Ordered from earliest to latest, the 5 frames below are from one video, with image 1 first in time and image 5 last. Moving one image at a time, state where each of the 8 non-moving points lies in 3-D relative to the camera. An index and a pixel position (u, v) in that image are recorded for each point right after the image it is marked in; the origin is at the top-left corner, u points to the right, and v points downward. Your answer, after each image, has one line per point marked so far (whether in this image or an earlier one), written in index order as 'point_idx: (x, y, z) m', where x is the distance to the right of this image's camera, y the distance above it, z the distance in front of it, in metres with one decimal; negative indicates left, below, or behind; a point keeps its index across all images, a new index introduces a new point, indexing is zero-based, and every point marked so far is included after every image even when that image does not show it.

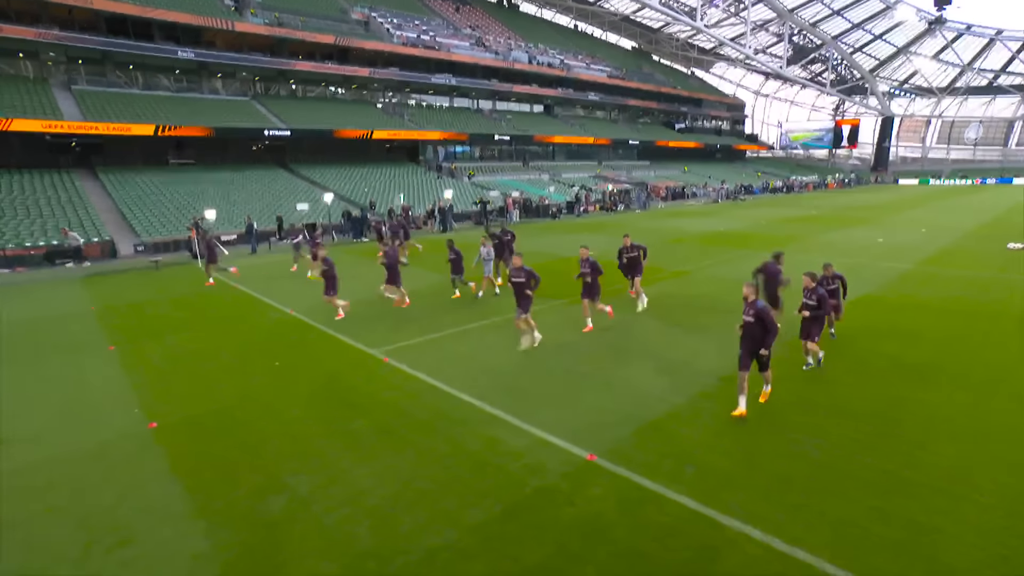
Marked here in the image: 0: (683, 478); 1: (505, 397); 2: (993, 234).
0: (+2.1, -2.0, +6.4) m
1: (+0.2, -1.5, +8.6) m
2: (+16.8, +1.8, +19.1) m
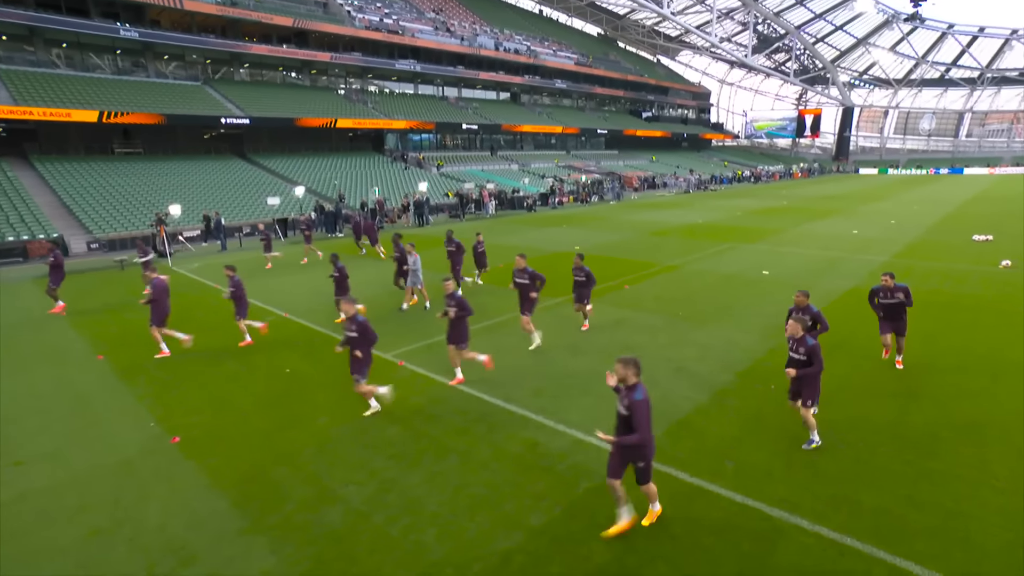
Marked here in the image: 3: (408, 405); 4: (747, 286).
0: (+2.5, -2.2, +6.1) m
1: (+0.4, -1.6, +8.1) m
2: (+16.1, +2.3, +19.7) m
3: (-1.4, -1.7, +8.1) m
4: (+5.8, +0.1, +13.2) m
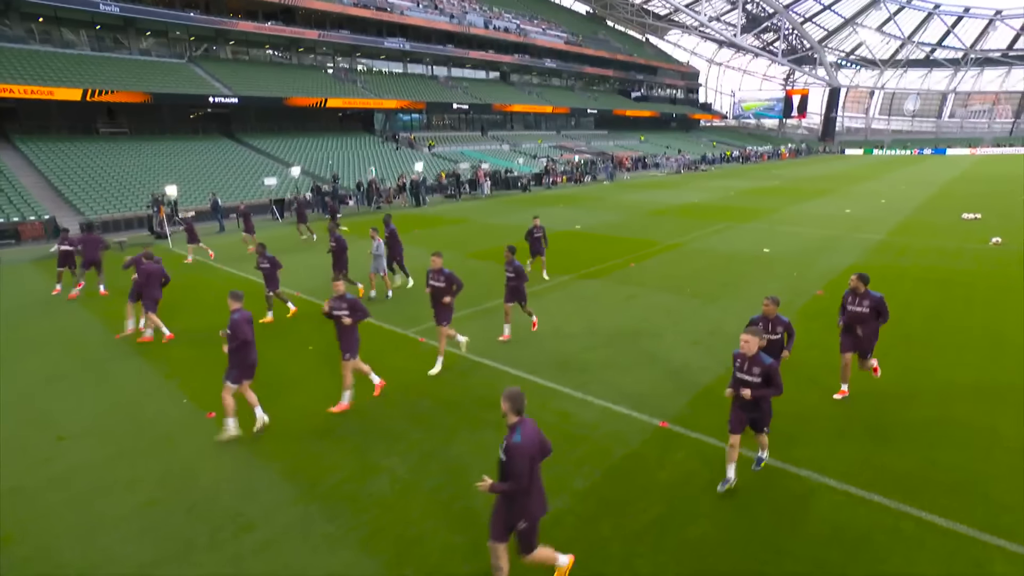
0: (+2.9, -1.9, +6.4) m
1: (+0.7, -1.3, +8.4) m
2: (+16.1, +3.1, +20.3) m
3: (-1.1, -1.4, +8.2) m
4: (+6.0, +0.6, +13.5) m
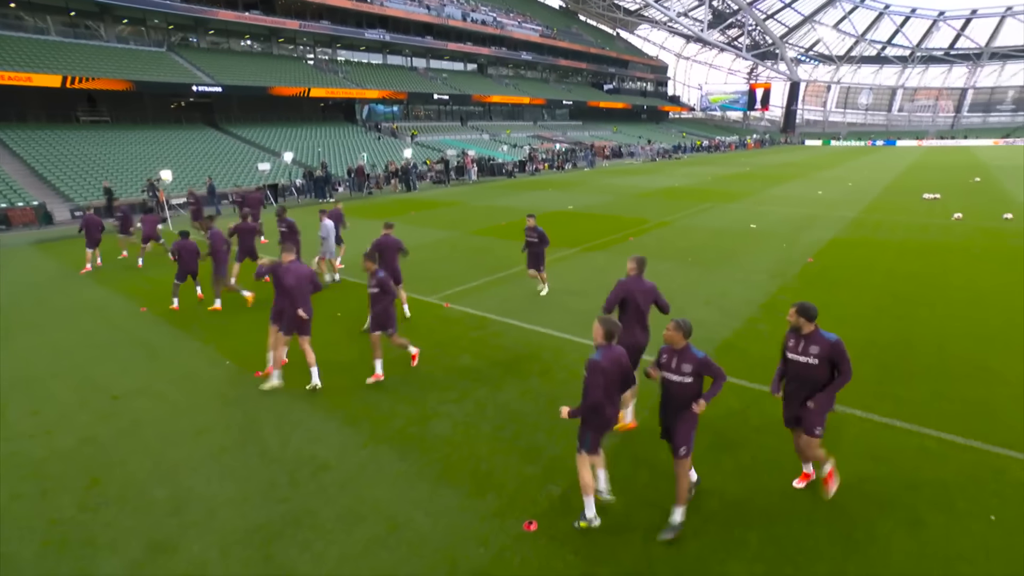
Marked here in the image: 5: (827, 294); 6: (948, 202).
0: (+3.5, -1.2, +7.3) m
1: (+1.2, -0.7, +9.1) m
2: (+15.7, +4.1, +22.0) m
3: (-0.6, -0.8, +8.9) m
4: (+6.0, +1.4, +14.6) m
5: (+5.9, -0.1, +10.4) m
6: (+14.7, +2.9, +18.5) m
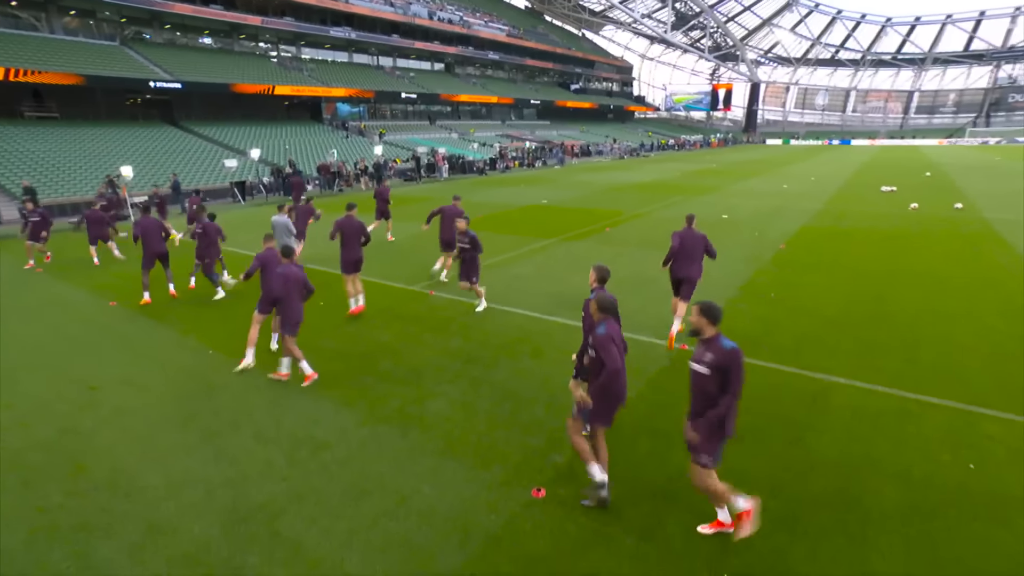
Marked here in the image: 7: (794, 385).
0: (+3.4, -0.9, +7.5) m
1: (+1.0, -0.4, +9.2) m
2: (+14.6, +4.5, +23.0) m
3: (-0.8, -0.5, +8.9) m
4: (+5.5, +1.7, +15.0) m
5: (+5.6, +0.2, +10.8) m
6: (+13.8, +3.3, +19.4) m
7: (+3.4, -1.2, +6.7) m
